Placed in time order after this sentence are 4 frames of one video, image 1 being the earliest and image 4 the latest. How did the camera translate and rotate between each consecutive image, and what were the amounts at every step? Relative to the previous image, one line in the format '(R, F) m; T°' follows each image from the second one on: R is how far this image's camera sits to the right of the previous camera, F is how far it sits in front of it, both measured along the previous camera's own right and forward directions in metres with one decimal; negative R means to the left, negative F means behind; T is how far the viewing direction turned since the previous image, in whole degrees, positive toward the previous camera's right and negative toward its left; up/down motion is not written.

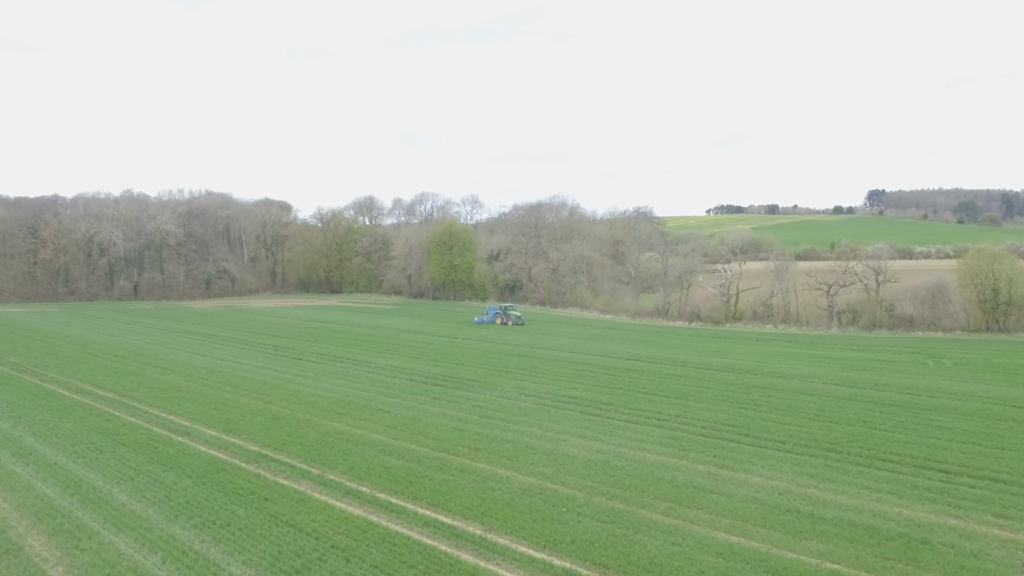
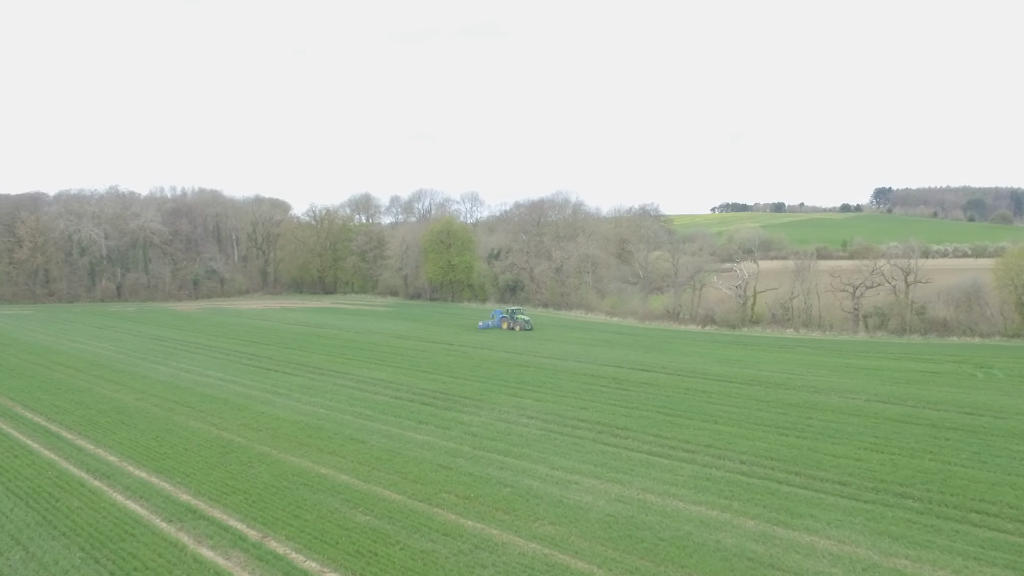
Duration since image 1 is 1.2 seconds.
(+0.1, +3.2) m; 0°
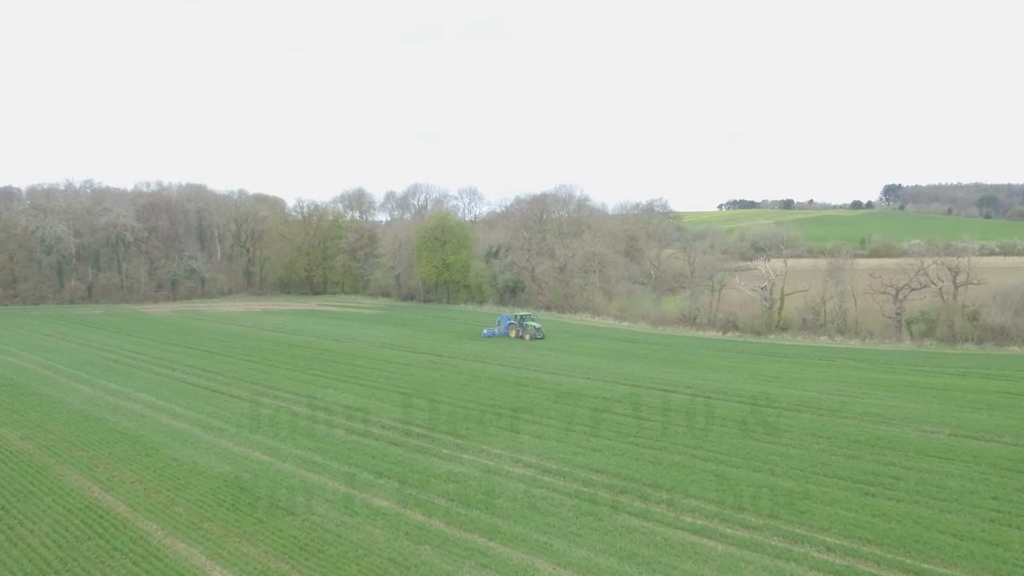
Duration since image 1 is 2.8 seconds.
(+0.2, +4.6) m; 0°
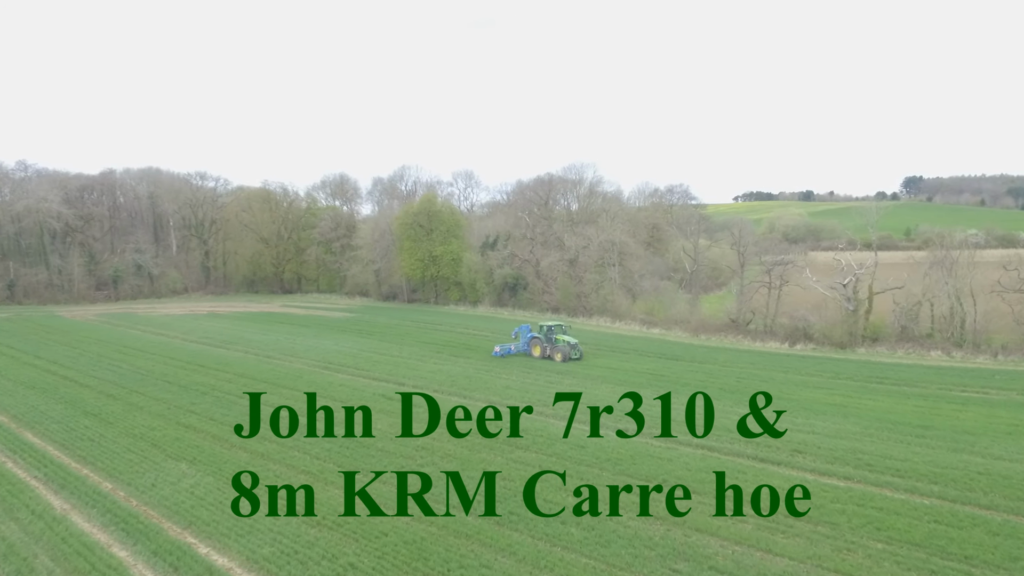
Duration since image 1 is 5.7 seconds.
(+0.3, +9.8) m; 0°
